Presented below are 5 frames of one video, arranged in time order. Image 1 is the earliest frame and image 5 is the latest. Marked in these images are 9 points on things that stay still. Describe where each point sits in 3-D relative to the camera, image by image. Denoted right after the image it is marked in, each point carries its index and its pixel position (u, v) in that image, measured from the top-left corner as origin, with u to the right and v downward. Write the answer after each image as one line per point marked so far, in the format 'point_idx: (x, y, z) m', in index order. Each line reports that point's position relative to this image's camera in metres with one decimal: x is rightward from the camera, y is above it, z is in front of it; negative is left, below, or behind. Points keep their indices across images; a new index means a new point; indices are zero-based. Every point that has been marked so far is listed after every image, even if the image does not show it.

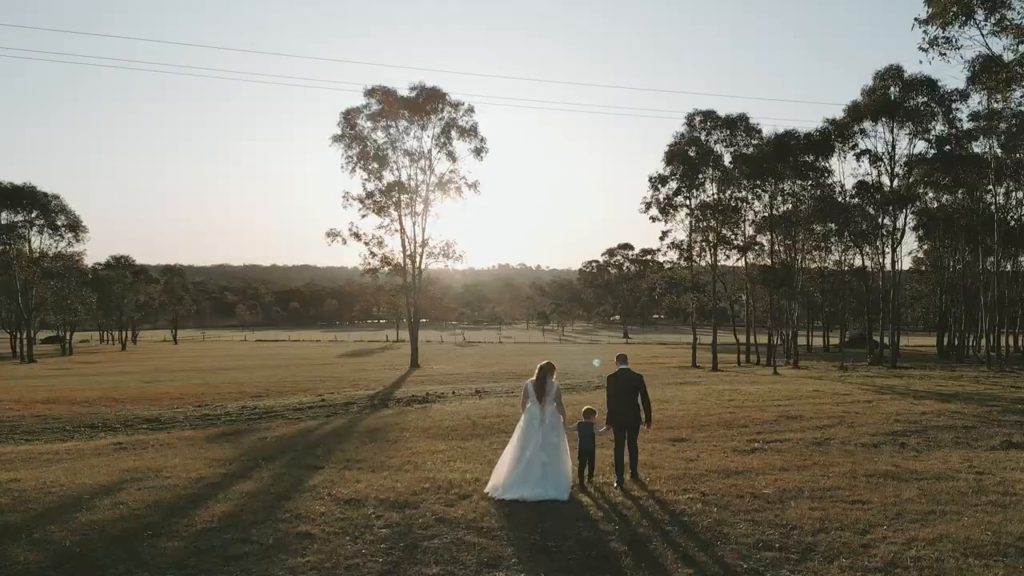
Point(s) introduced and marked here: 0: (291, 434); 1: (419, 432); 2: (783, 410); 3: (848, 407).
0: (-5.6, -3.7, +16.6) m
1: (-2.2, -3.4, +15.6) m
2: (+7.6, -3.4, +18.3) m
3: (+9.7, -3.4, +18.9) m
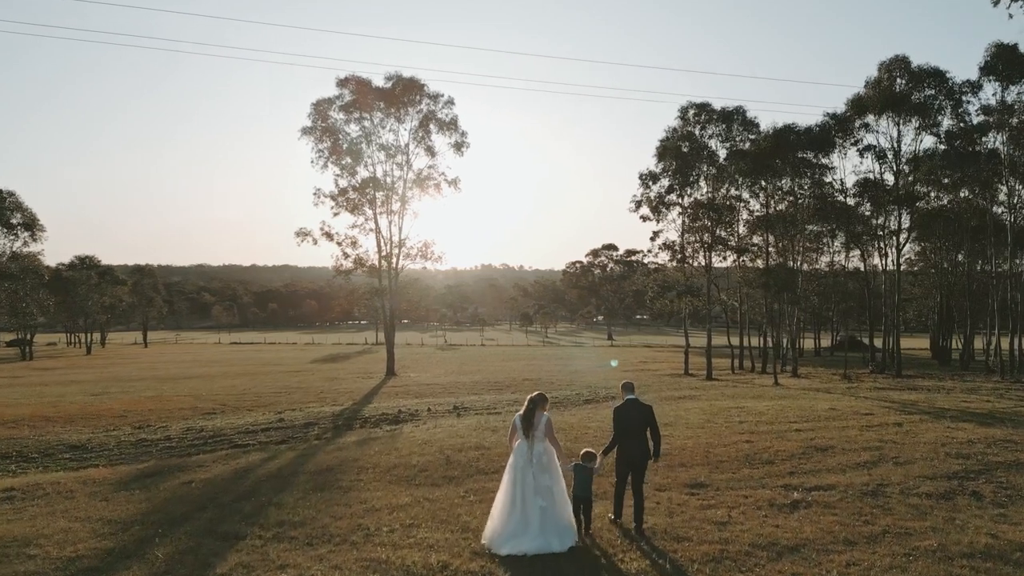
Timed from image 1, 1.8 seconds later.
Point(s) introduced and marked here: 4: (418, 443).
0: (-6.0, -3.9, +13.7) m
1: (-2.6, -3.7, +12.9) m
2: (+7.1, -3.6, +15.8) m
3: (+9.2, -3.7, +16.5) m
4: (-2.3, -3.8, +15.9) m
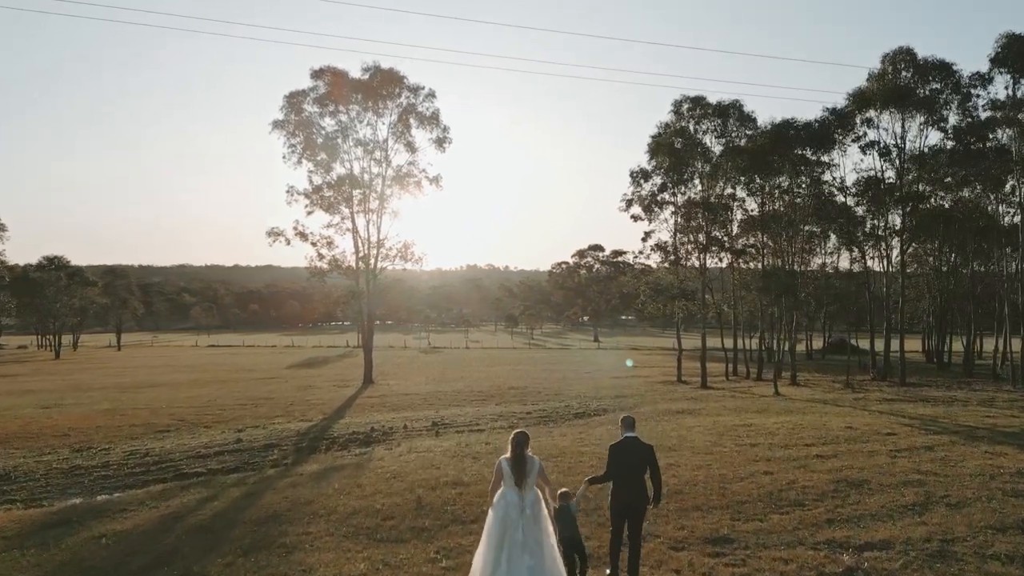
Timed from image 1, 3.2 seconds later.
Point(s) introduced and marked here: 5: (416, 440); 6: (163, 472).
0: (-6.3, -4.0, +11.4) m
1: (-2.9, -3.8, +10.6) m
2: (+6.8, -3.8, +13.8) m
3: (+8.9, -3.8, +14.5) m
4: (-2.6, -4.0, +13.7) m
5: (-2.9, -4.5, +19.5) m
6: (-9.1, -4.8, +17.1) m
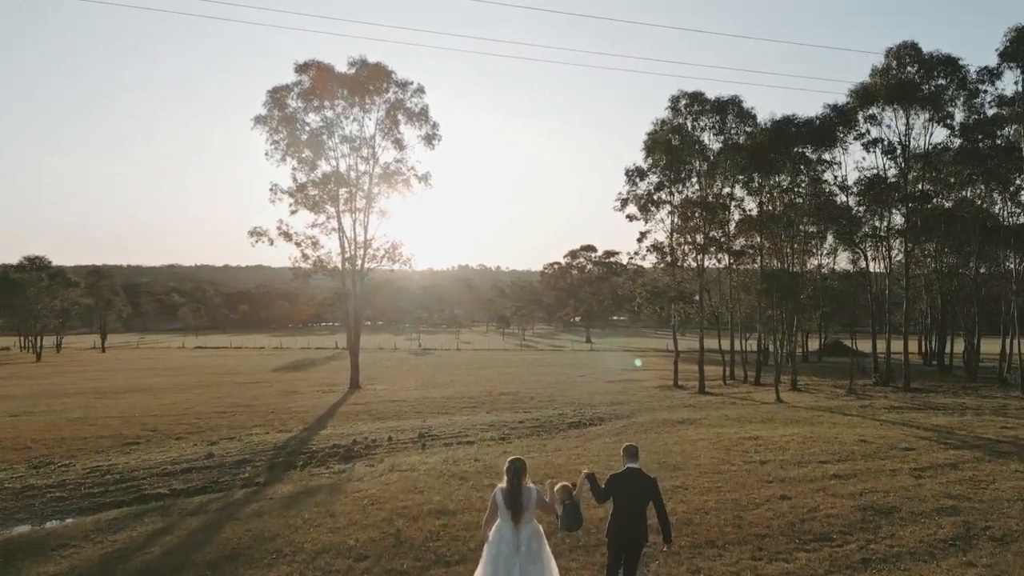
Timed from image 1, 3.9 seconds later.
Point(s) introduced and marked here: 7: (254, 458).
0: (-6.4, -4.1, +10.0) m
1: (-3.0, -3.9, +9.3) m
2: (+6.6, -3.9, +12.5) m
3: (+8.7, -3.9, +13.3) m
4: (-2.8, -4.1, +12.3) m
5: (-3.1, -4.6, +18.1) m
6: (-9.3, -4.9, +15.6) m
7: (-7.6, -5.0, +19.4) m
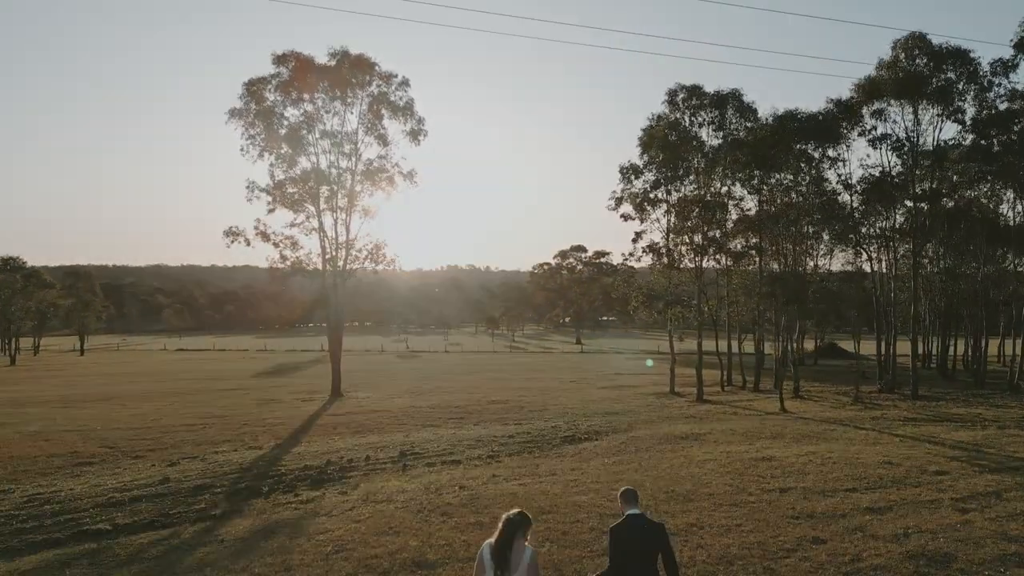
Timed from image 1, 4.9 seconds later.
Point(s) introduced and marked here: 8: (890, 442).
0: (-6.6, -4.3, +8.1) m
1: (-3.1, -4.1, +7.5) m
2: (+6.4, -4.0, +10.9) m
3: (+8.5, -4.1, +11.7) m
4: (-3.0, -4.2, +10.5) m
5: (-3.4, -4.8, +16.3) m
6: (-9.5, -5.1, +13.7) m
7: (-7.9, -5.2, +17.4) m
8: (+11.1, -4.5, +19.3) m
